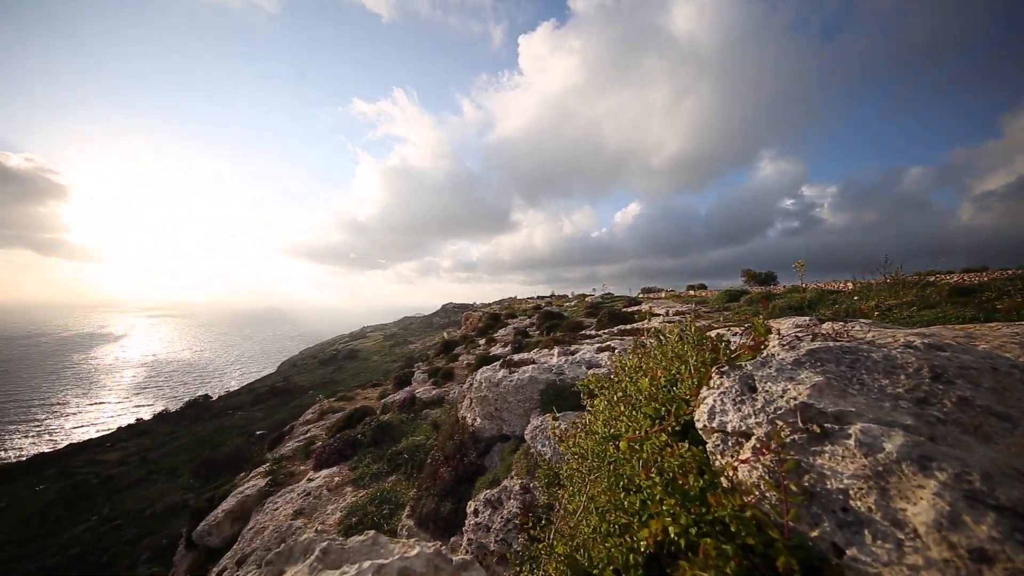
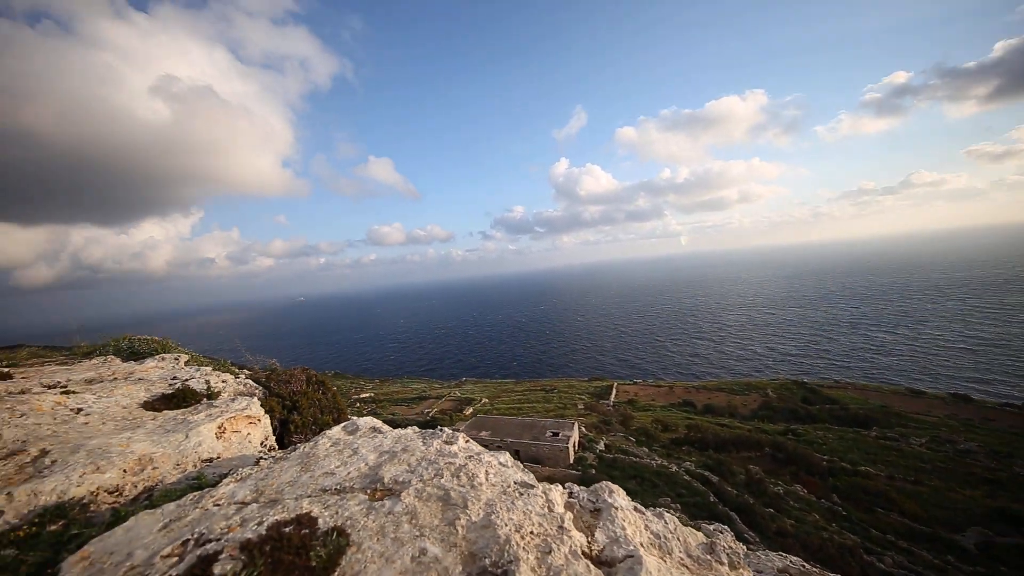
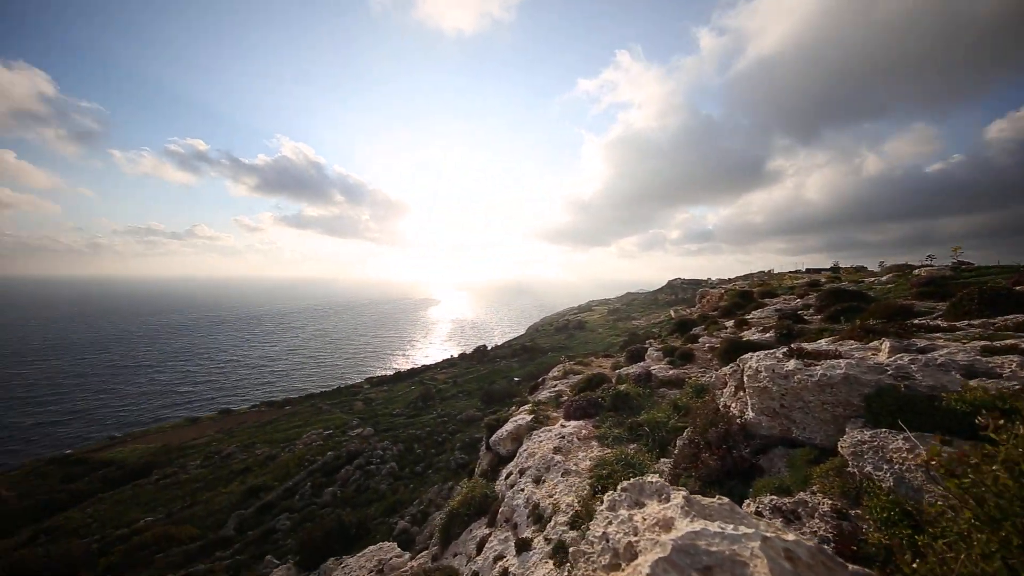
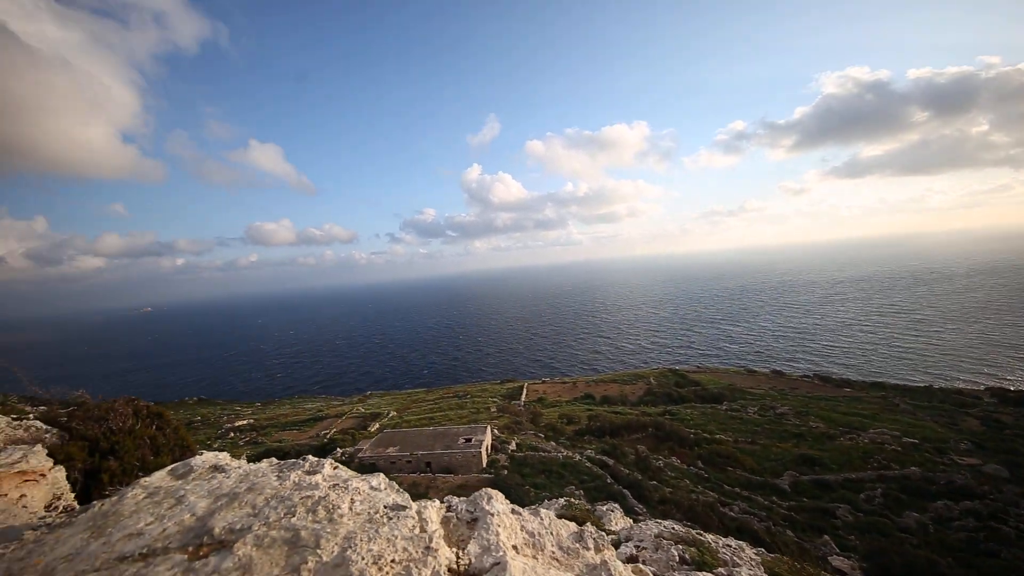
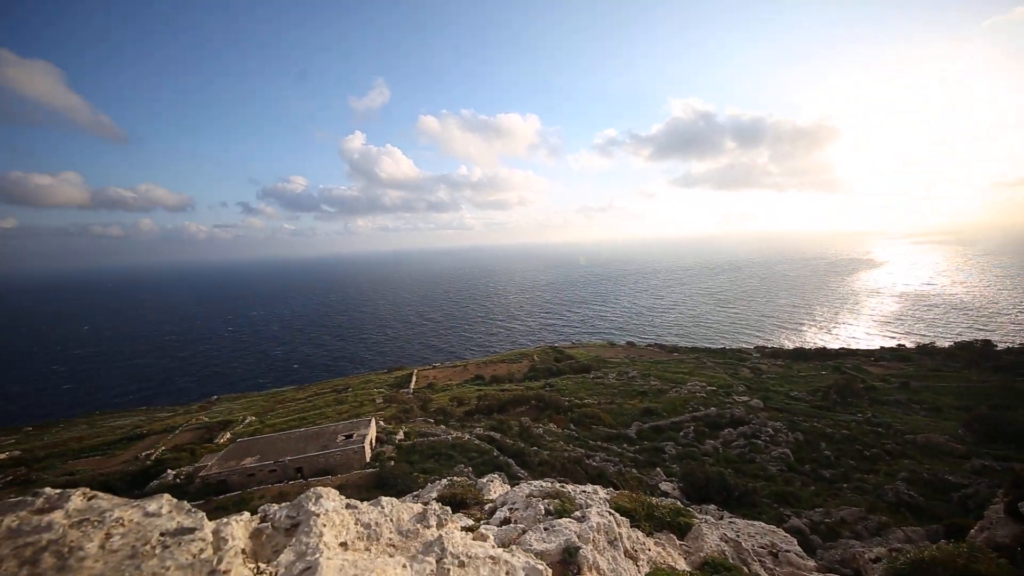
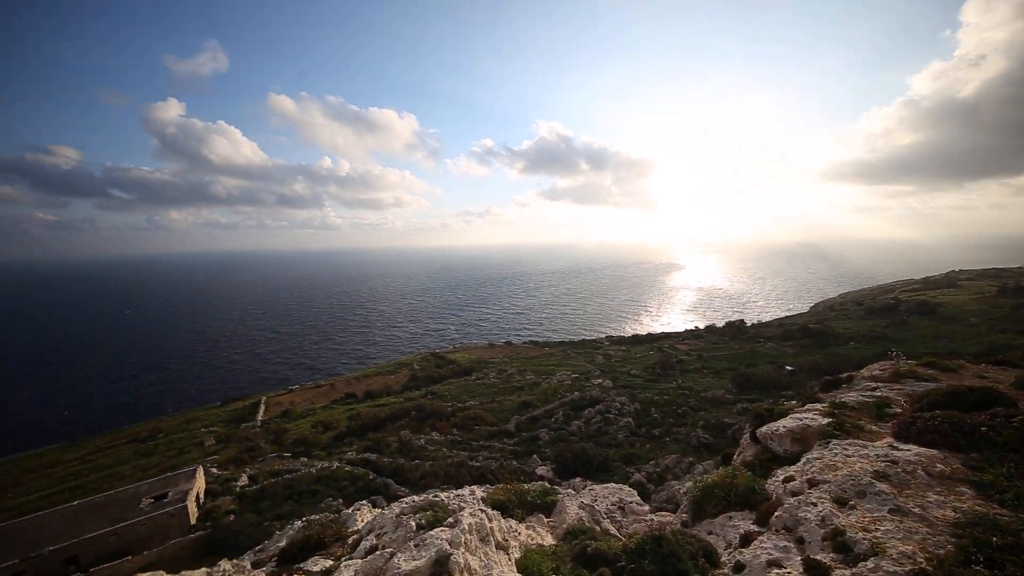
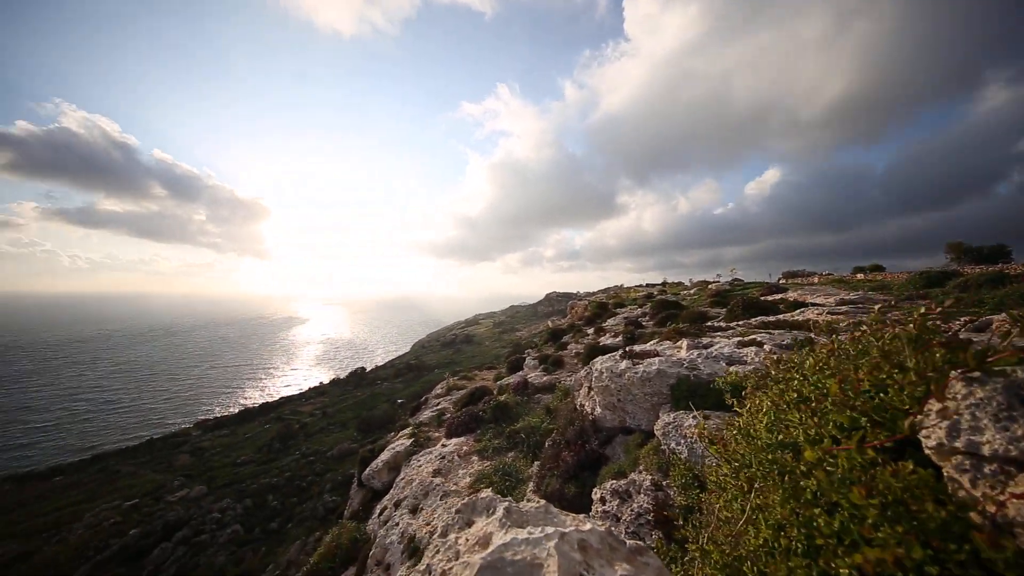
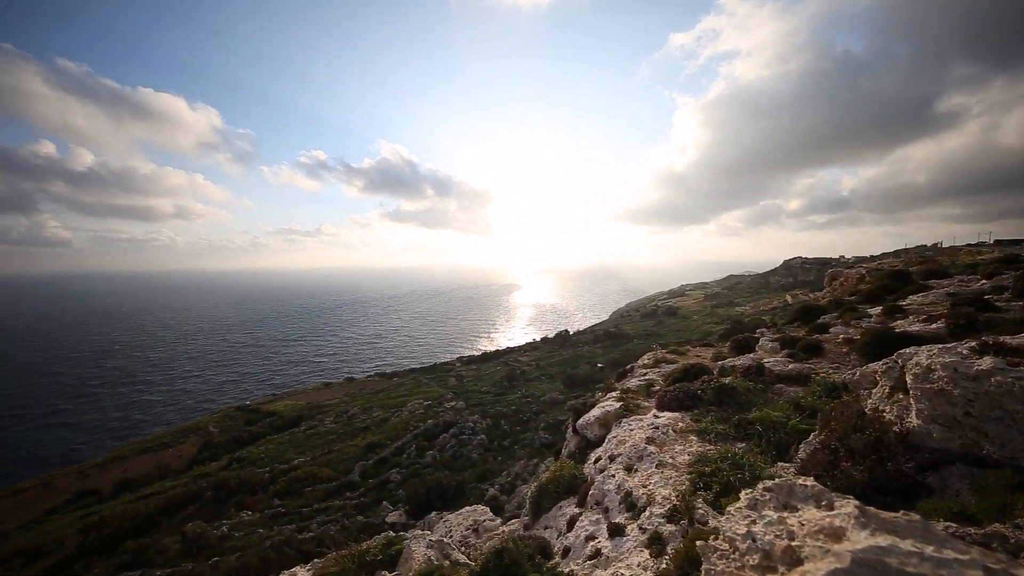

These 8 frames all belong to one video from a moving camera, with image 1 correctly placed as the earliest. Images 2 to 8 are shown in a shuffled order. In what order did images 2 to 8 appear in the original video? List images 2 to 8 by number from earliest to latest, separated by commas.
7, 3, 8, 6, 5, 4, 2
